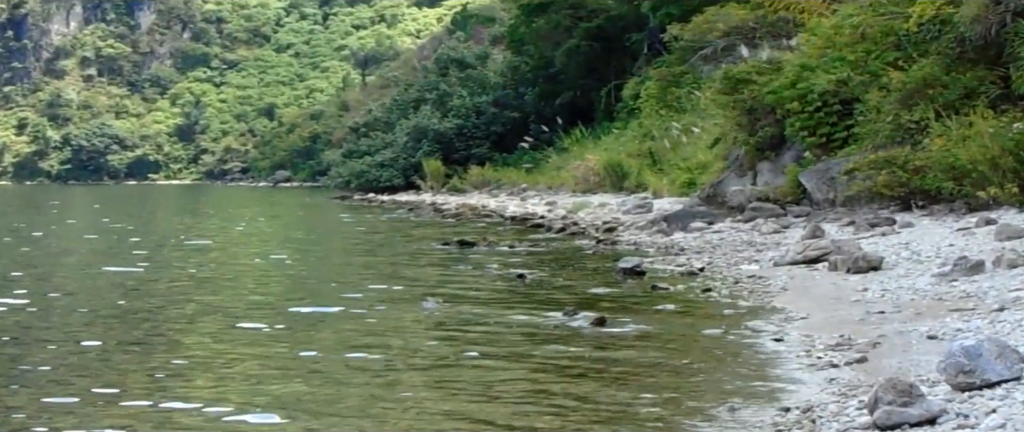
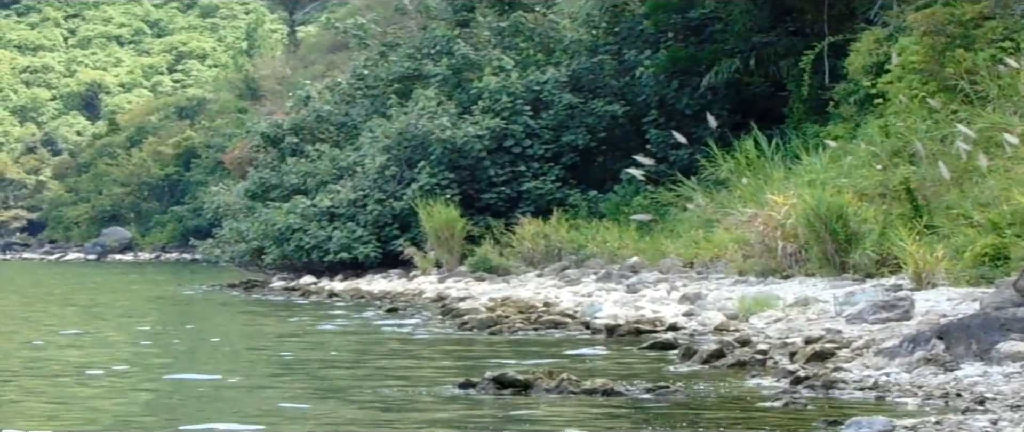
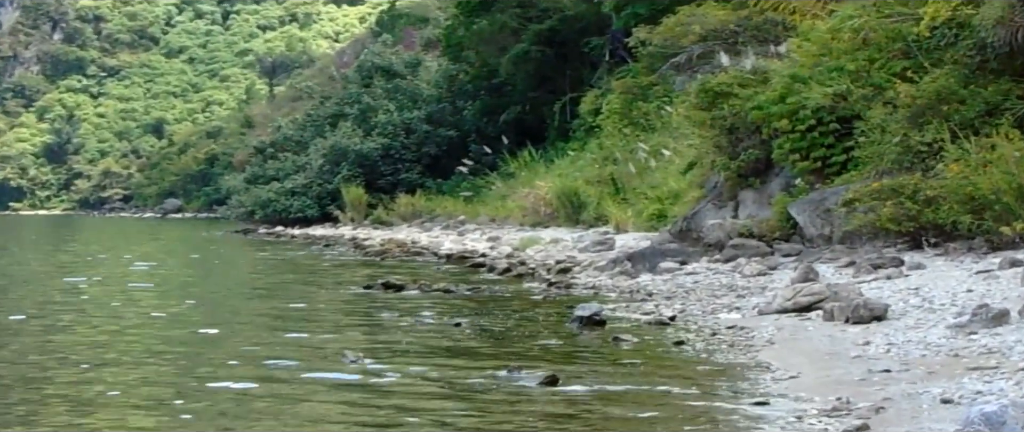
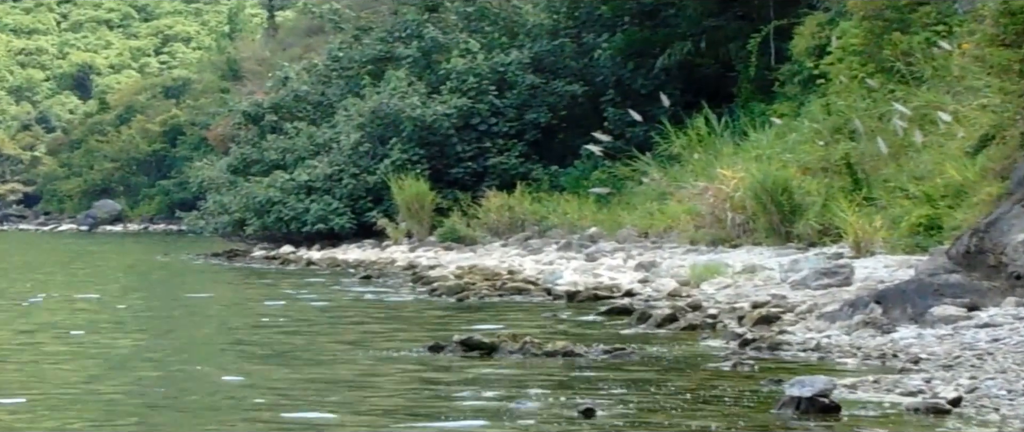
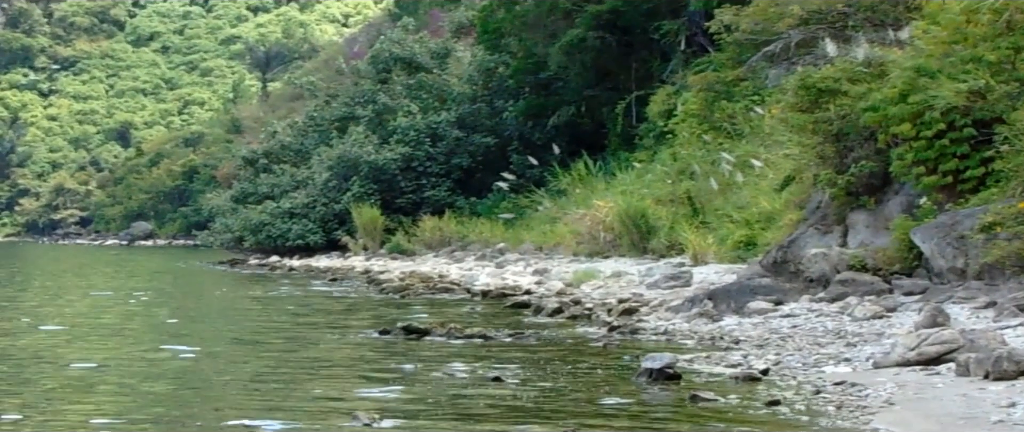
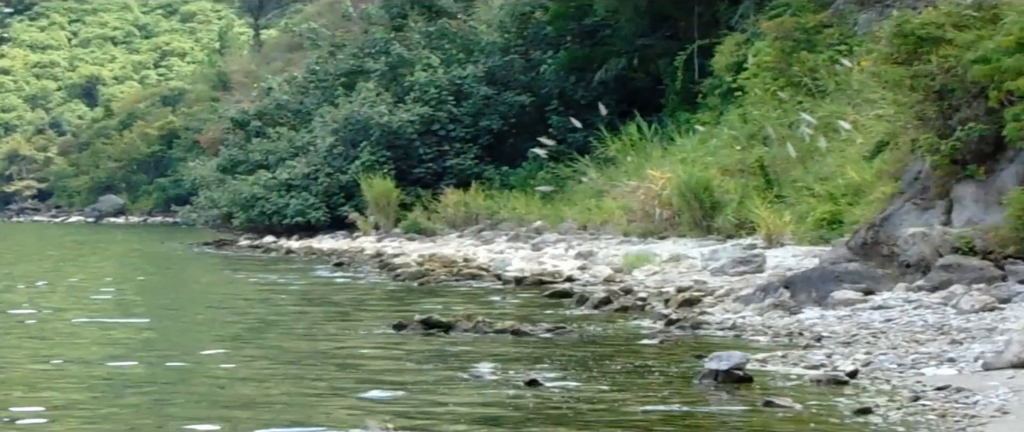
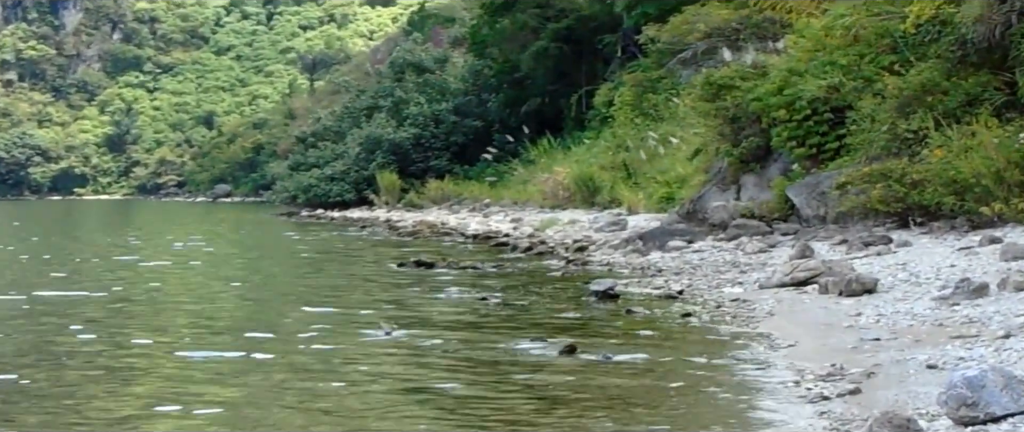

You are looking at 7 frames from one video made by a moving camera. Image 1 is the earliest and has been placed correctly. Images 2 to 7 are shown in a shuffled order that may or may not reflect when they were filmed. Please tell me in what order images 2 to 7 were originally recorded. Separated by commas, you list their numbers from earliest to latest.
7, 3, 5, 6, 4, 2
